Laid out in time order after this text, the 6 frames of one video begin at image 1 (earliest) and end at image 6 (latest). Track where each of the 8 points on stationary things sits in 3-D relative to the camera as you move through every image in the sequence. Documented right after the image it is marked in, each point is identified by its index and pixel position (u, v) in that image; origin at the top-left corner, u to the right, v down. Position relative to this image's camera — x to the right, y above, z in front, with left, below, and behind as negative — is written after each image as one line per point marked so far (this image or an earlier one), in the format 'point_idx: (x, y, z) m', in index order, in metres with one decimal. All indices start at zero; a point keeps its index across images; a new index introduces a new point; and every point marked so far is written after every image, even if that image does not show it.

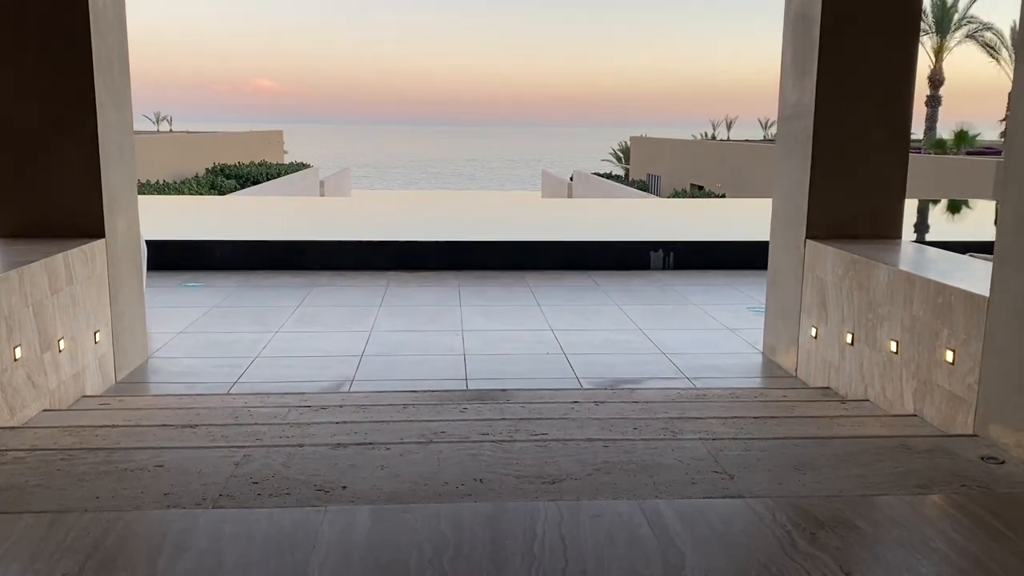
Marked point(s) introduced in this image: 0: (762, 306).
0: (+1.7, -0.1, +6.2) m
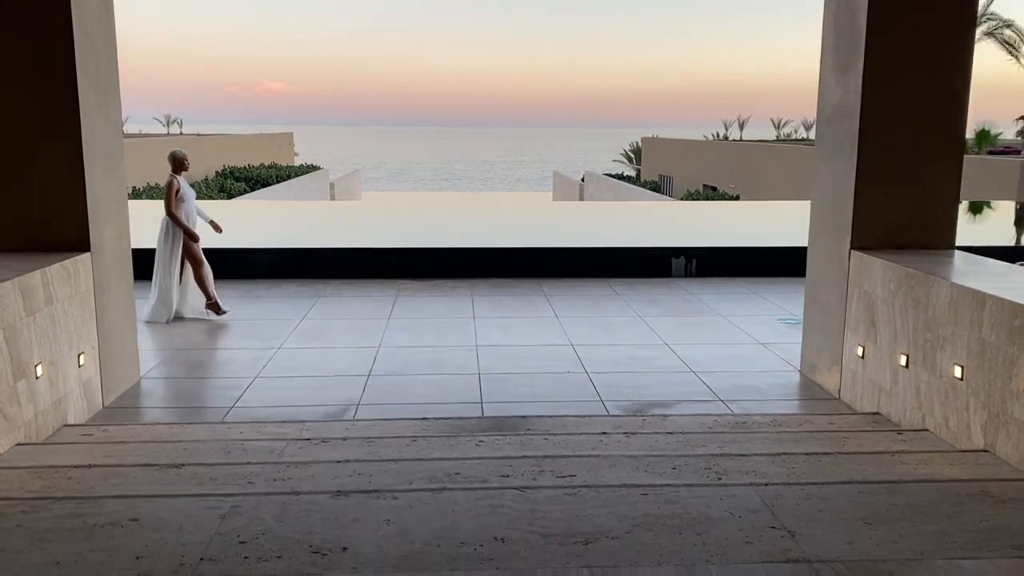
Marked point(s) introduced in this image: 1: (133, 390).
0: (+1.8, -0.2, +5.9) m
1: (-1.8, -0.5, +4.3) m
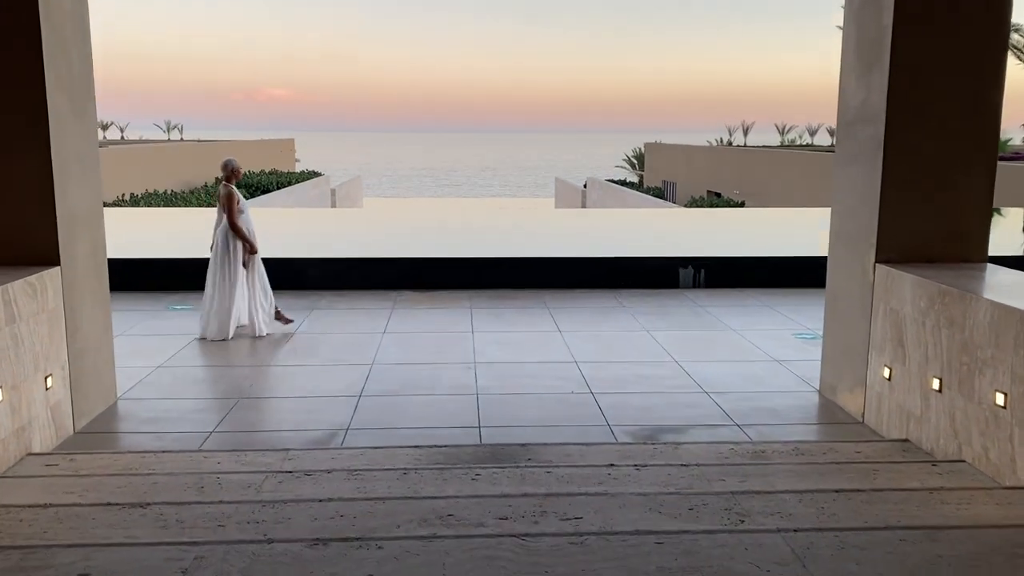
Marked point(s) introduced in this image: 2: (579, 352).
0: (+1.9, -0.3, +5.6) m
1: (-1.8, -0.6, +4.1) m
2: (+0.4, -0.4, +5.1) m
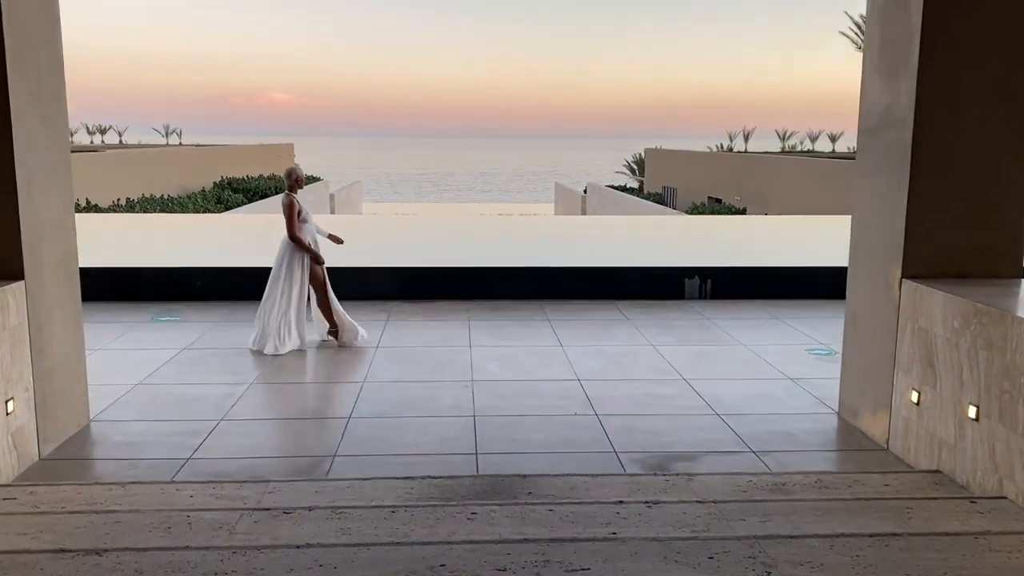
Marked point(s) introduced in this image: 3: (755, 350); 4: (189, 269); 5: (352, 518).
0: (+1.8, -0.4, +5.3) m
1: (-1.8, -0.6, +3.8) m
2: (+0.4, -0.4, +4.9) m
3: (+1.4, -0.4, +5.3) m
4: (-2.5, +0.1, +6.9) m
5: (-0.5, -0.7, +2.6) m
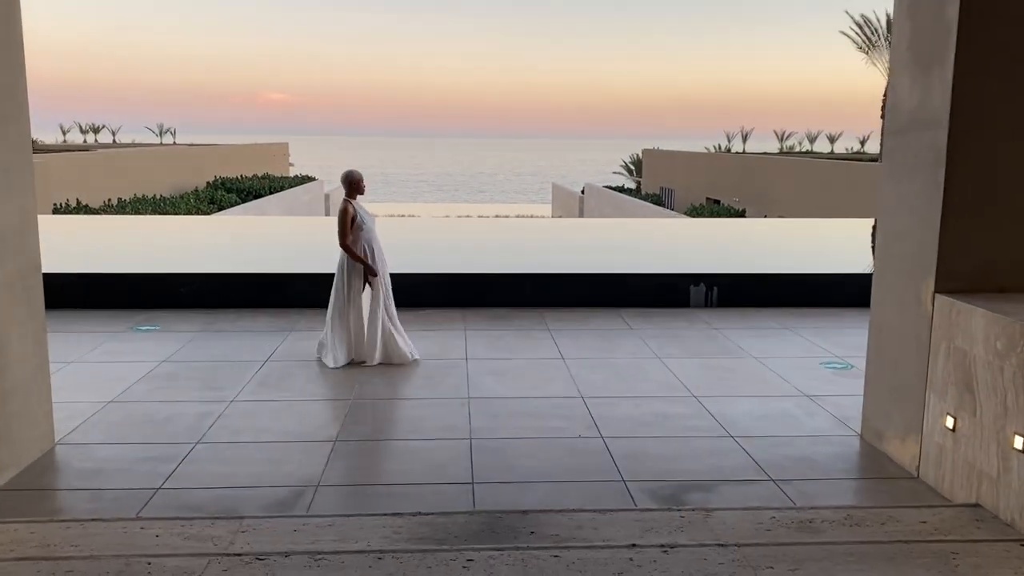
0: (+1.8, -0.4, +5.1) m
1: (-1.8, -0.7, +3.5) m
2: (+0.4, -0.5, +4.6) m
3: (+1.4, -0.4, +5.1) m
4: (-2.5, +0.1, +6.6) m
5: (-0.5, -0.7, +2.3) m
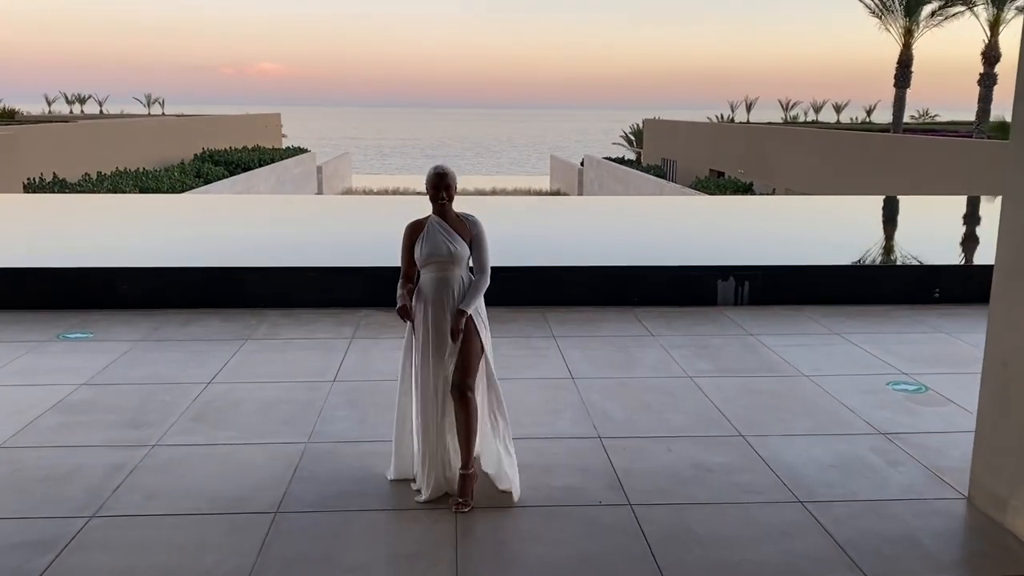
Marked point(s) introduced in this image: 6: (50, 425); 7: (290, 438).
0: (+1.8, -0.4, +4.1) m
1: (-1.8, -0.8, +2.6) m
2: (+0.4, -0.5, +3.7) m
3: (+1.4, -0.4, +4.1) m
4: (-2.5, +0.1, +5.6) m
5: (-0.5, -0.8, +1.4) m
6: (-1.8, -0.5, +3.6) m
7: (-0.8, -0.6, +3.5) m
